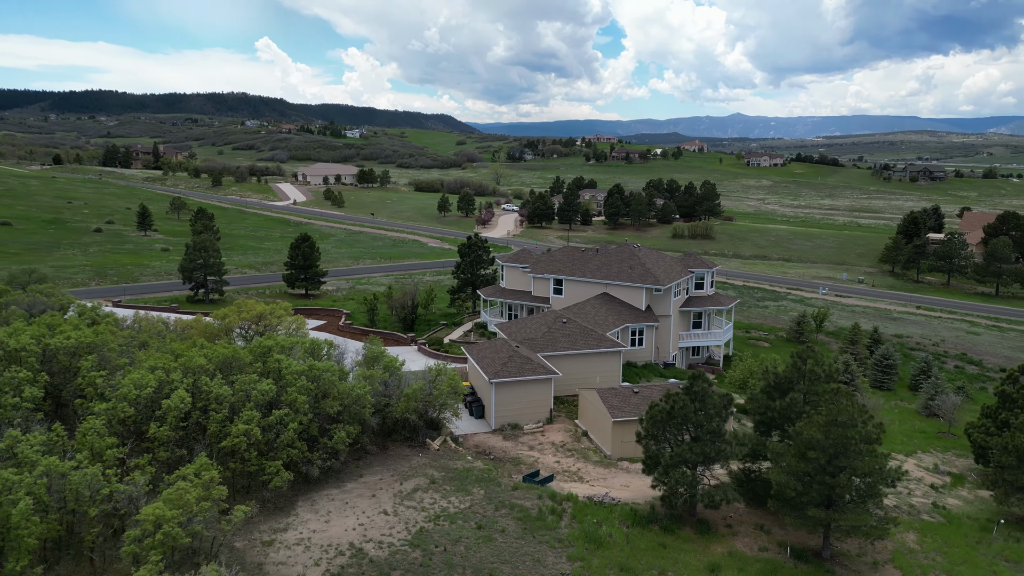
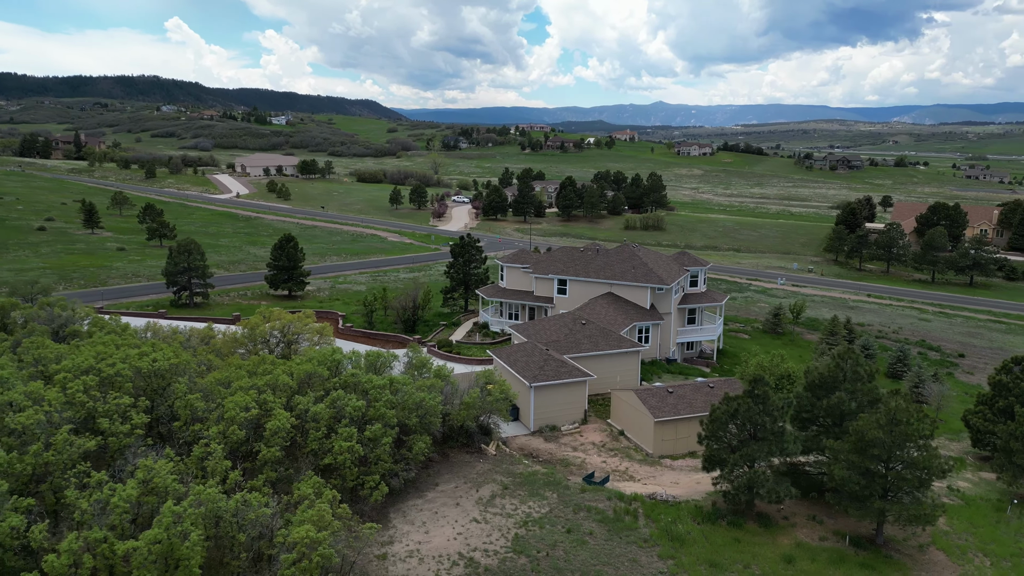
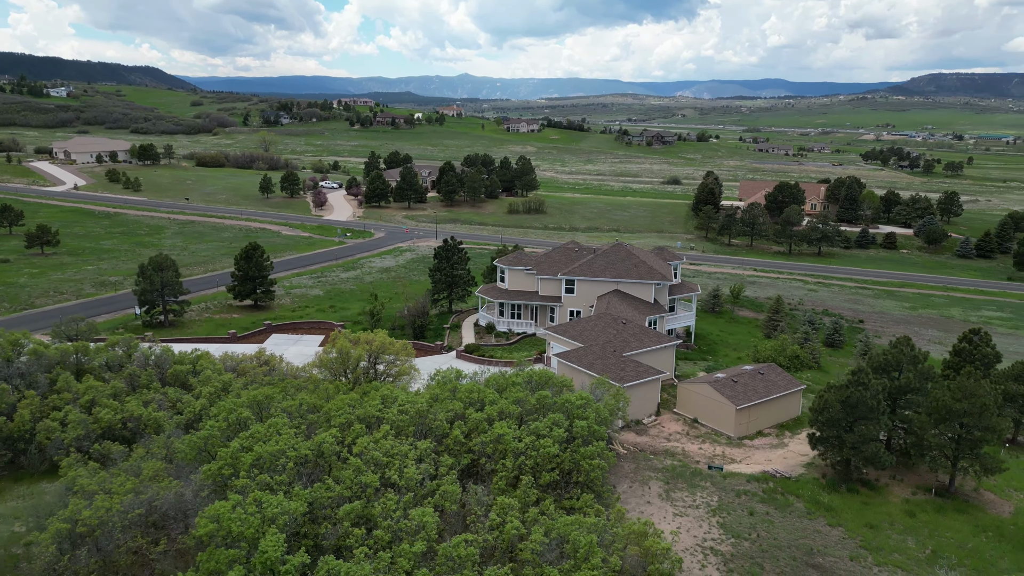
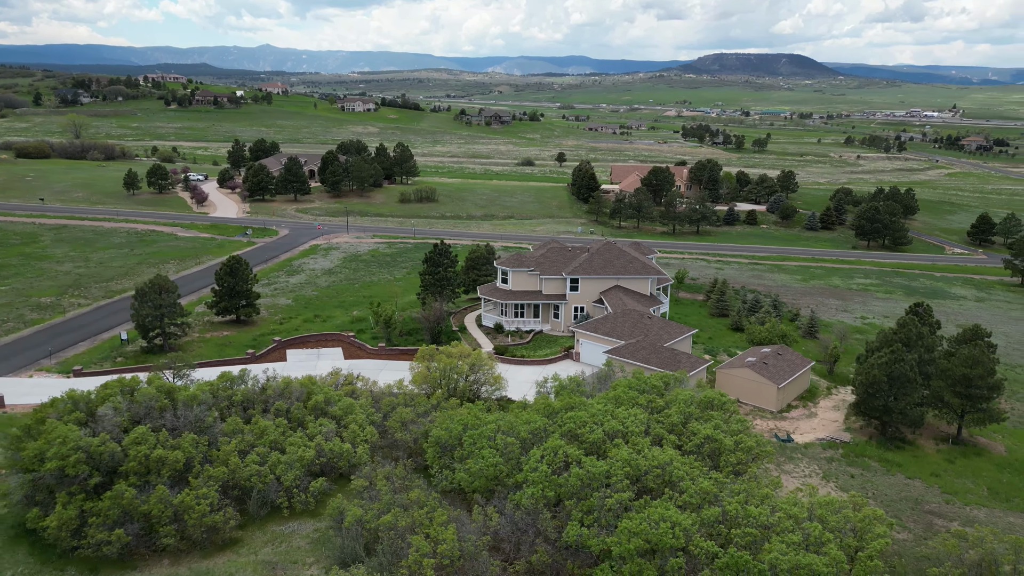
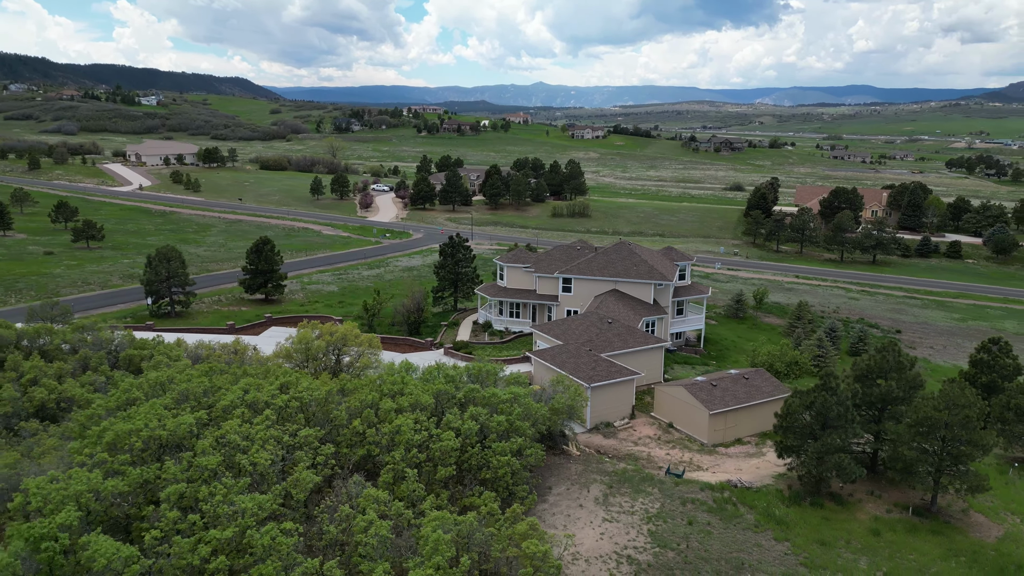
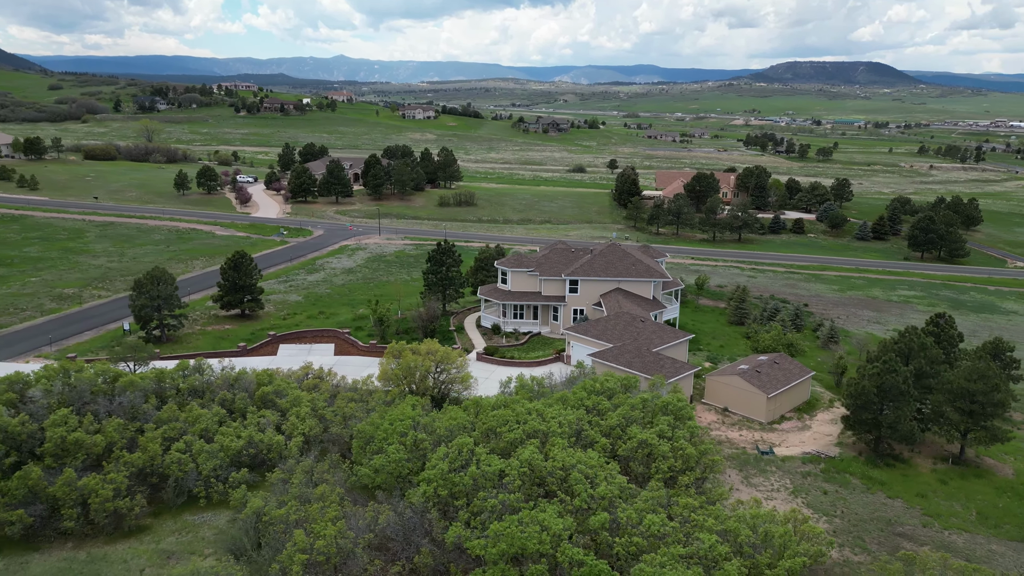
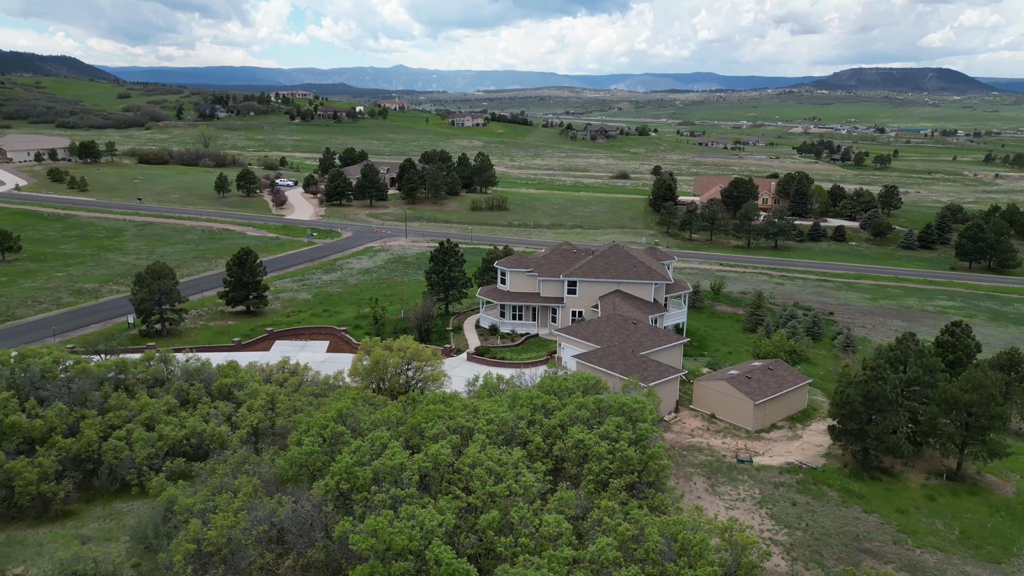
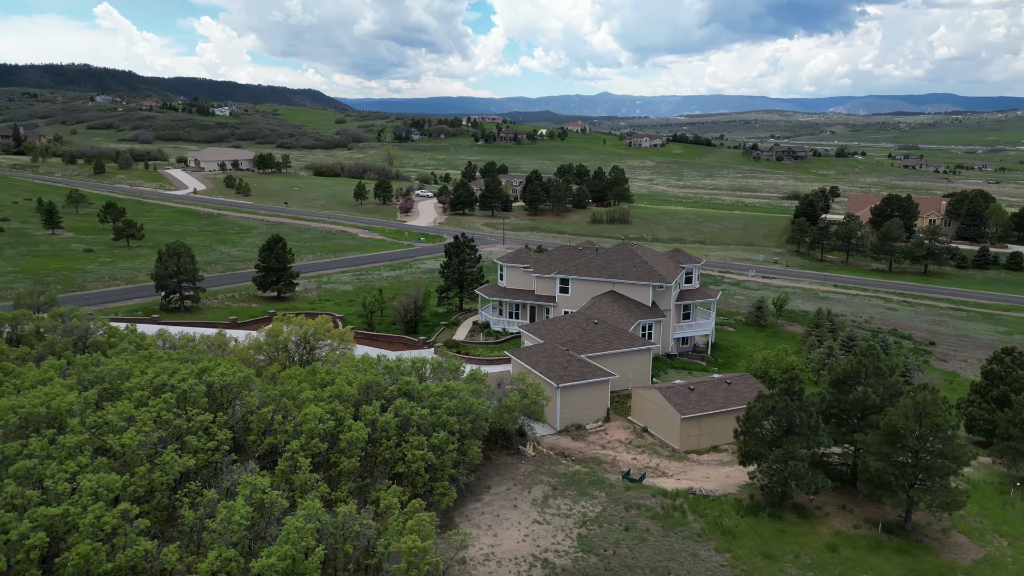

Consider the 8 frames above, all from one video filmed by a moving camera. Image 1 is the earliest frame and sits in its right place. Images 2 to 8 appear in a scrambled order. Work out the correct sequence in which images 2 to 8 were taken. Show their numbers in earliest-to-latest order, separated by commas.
2, 8, 5, 3, 7, 6, 4
